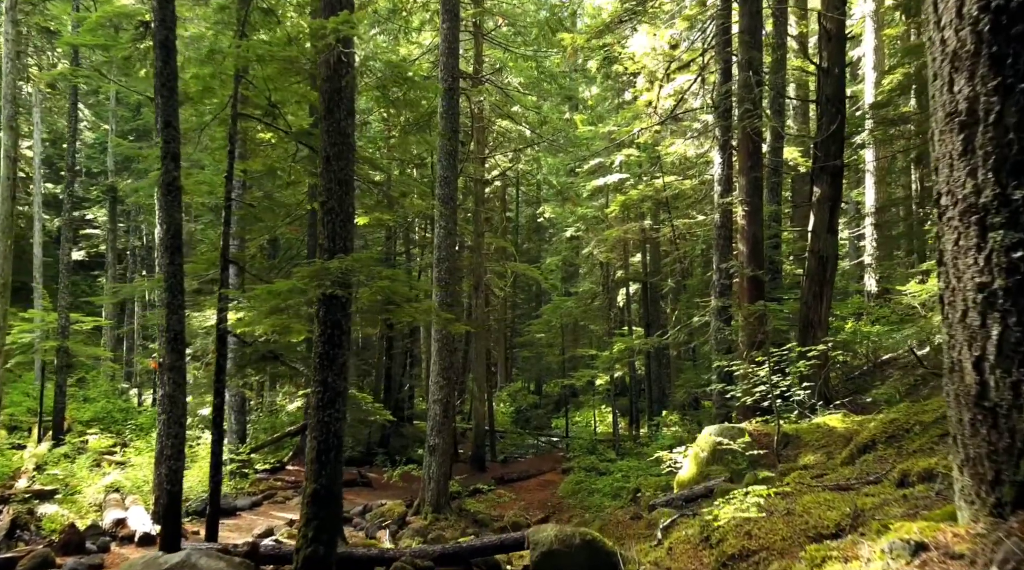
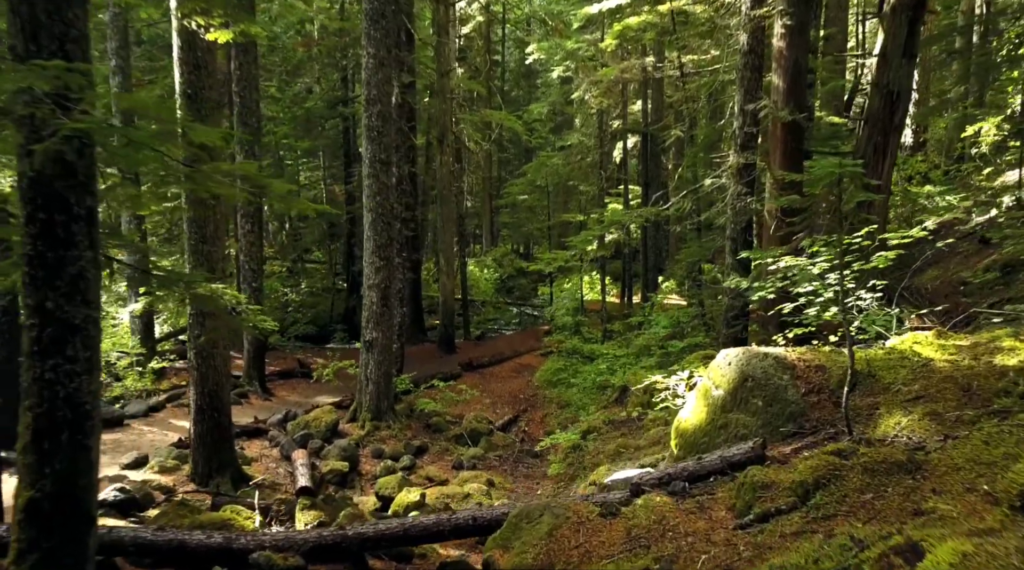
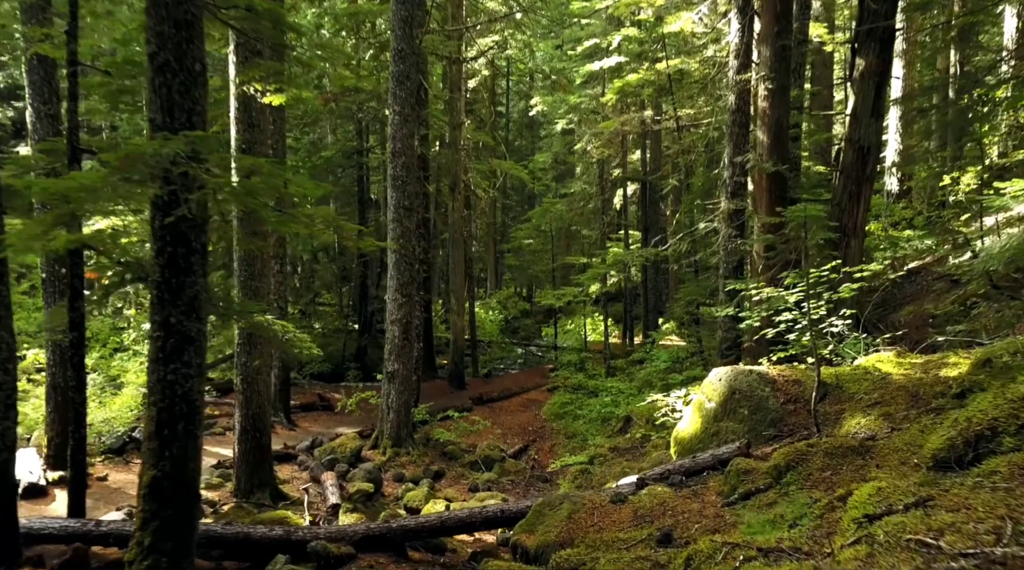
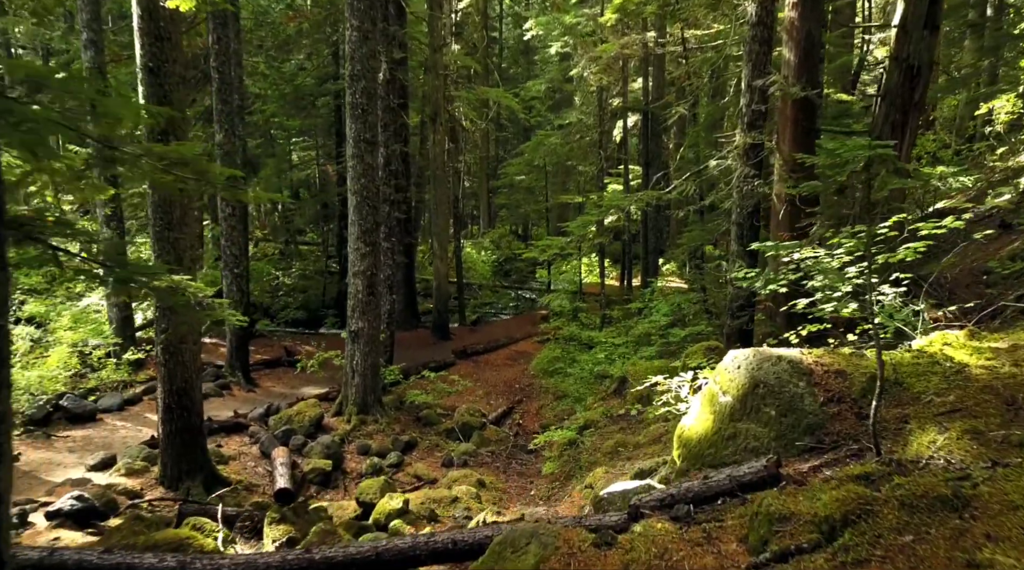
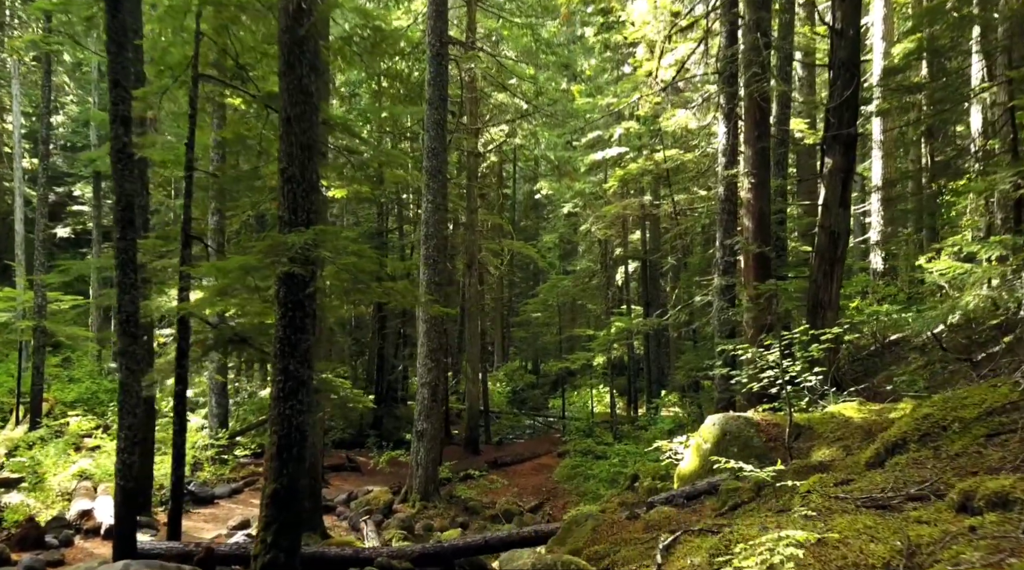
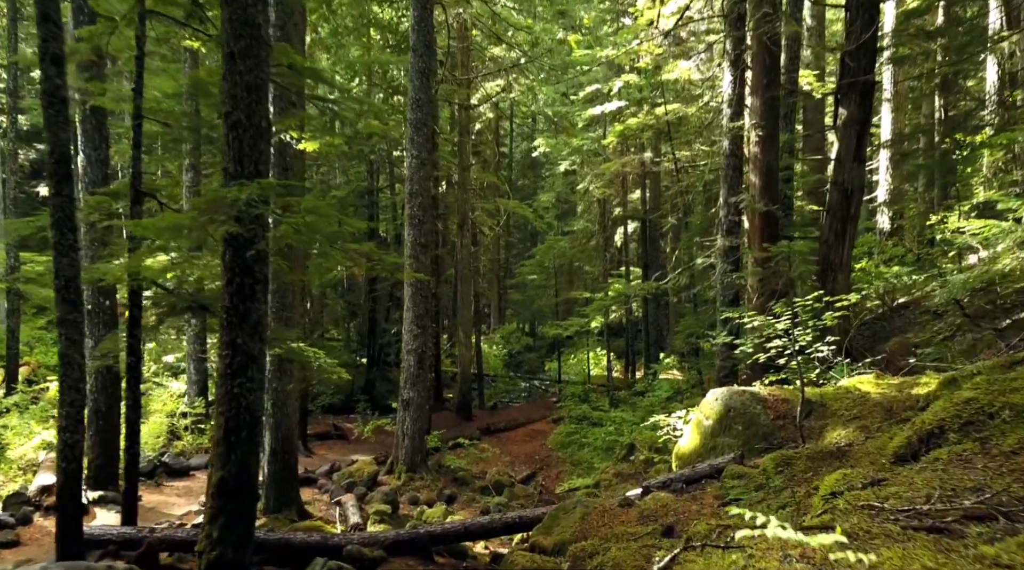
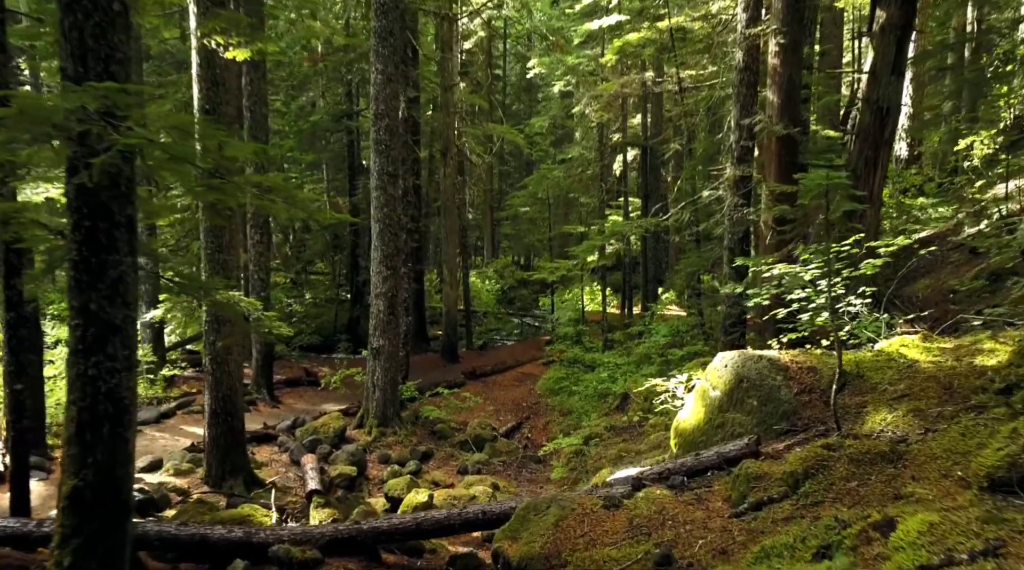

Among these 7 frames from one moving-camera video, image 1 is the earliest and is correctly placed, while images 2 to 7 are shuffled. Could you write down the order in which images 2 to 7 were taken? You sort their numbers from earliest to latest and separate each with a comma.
5, 6, 3, 7, 2, 4
